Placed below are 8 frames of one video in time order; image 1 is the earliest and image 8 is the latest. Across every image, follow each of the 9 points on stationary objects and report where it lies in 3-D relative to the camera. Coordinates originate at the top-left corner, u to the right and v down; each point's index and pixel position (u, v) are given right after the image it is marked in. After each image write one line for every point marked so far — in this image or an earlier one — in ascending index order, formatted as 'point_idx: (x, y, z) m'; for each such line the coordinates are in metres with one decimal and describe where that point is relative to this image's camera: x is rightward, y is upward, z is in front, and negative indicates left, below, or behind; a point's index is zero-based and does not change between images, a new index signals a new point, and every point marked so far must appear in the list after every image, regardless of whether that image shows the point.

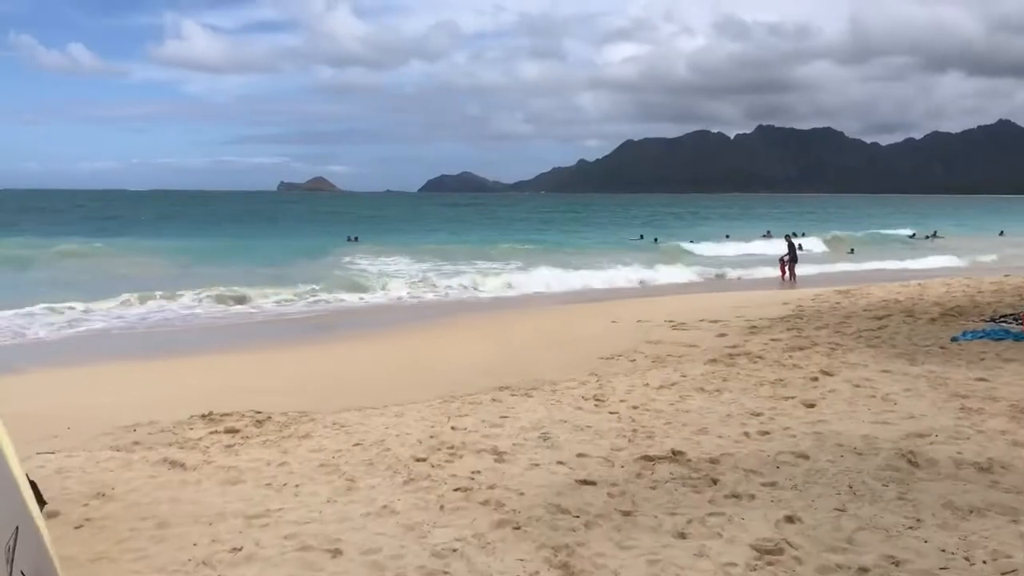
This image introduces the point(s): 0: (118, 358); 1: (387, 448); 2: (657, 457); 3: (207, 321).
0: (-4.5, -0.8, +8.6) m
1: (-0.8, -1.0, +4.5) m
2: (+0.8, -1.0, +4.2) m
3: (-4.5, -0.5, +11.1) m
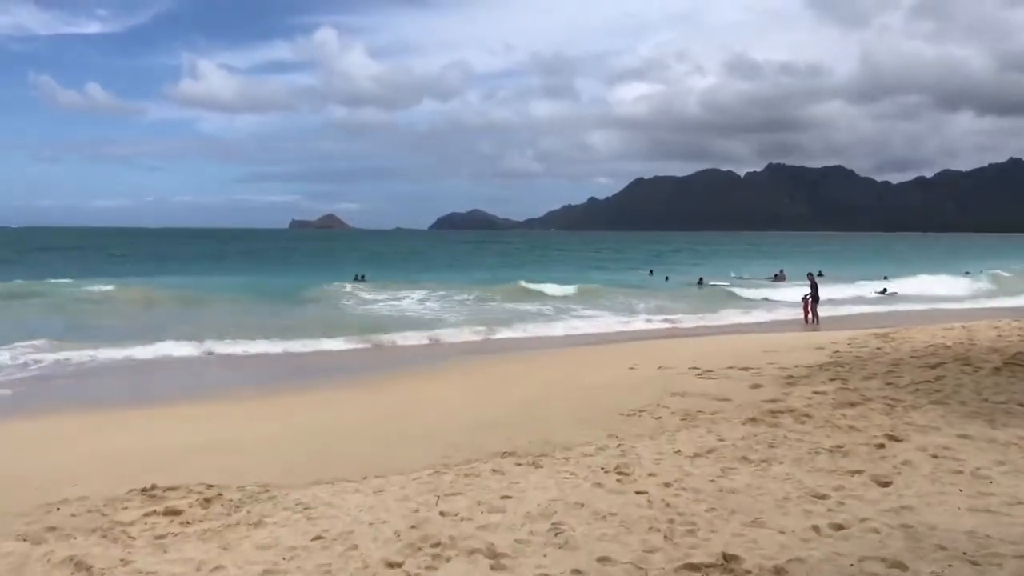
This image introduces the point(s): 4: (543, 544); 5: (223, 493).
0: (-4.5, -1.3, +7.7) m
1: (-0.7, -1.2, +3.5) m
2: (+0.8, -1.2, +3.2) m
3: (-4.4, -1.1, +10.2) m
4: (+0.1, -1.2, +3.5) m
5: (-1.8, -1.3, +4.6) m
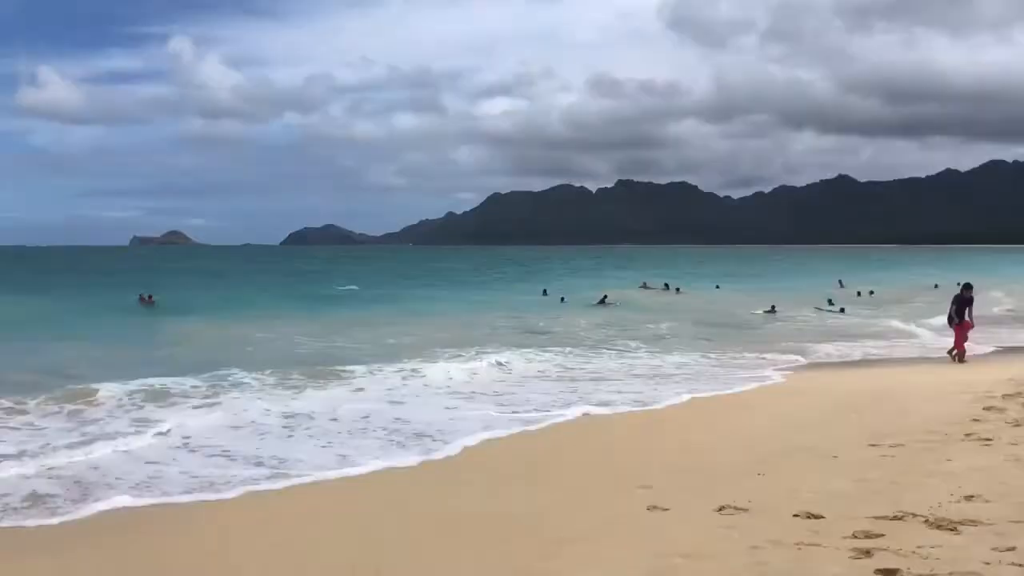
0: (-3.8, -1.9, +6.4) m
1: (+0.6, -1.7, +3.0) m
2: (+2.2, -1.6, +3.0) m
3: (-4.2, -1.8, +8.8) m
4: (+1.5, -1.7, +3.2) m
5: (-0.6, -1.8, +3.9) m
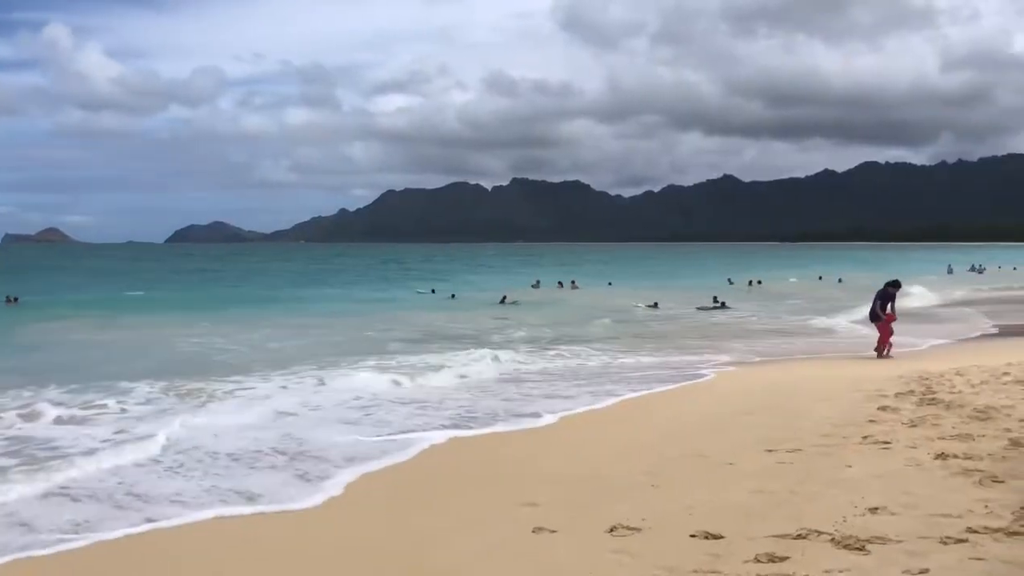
0: (-4.8, -1.9, +4.8) m
1: (+0.1, -1.7, +2.1) m
2: (+1.7, -1.6, +2.3) m
3: (-5.5, -1.8, +7.2) m
4: (+0.9, -1.6, +2.4) m
5: (-1.3, -1.8, +2.8) m
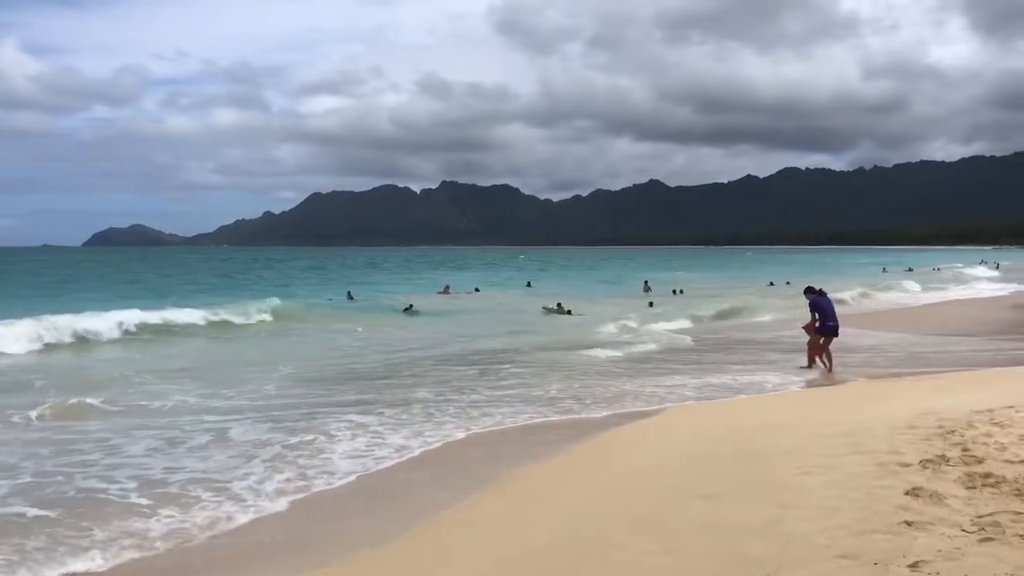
0: (-5.7, -2.1, +0.8) m
1: (-0.7, -1.8, -1.5) m
2: (+0.9, -1.7, -1.1) m
3: (-6.7, -1.9, +3.1) m
4: (+0.1, -1.7, -1.1) m
5: (-2.1, -1.9, -0.9) m
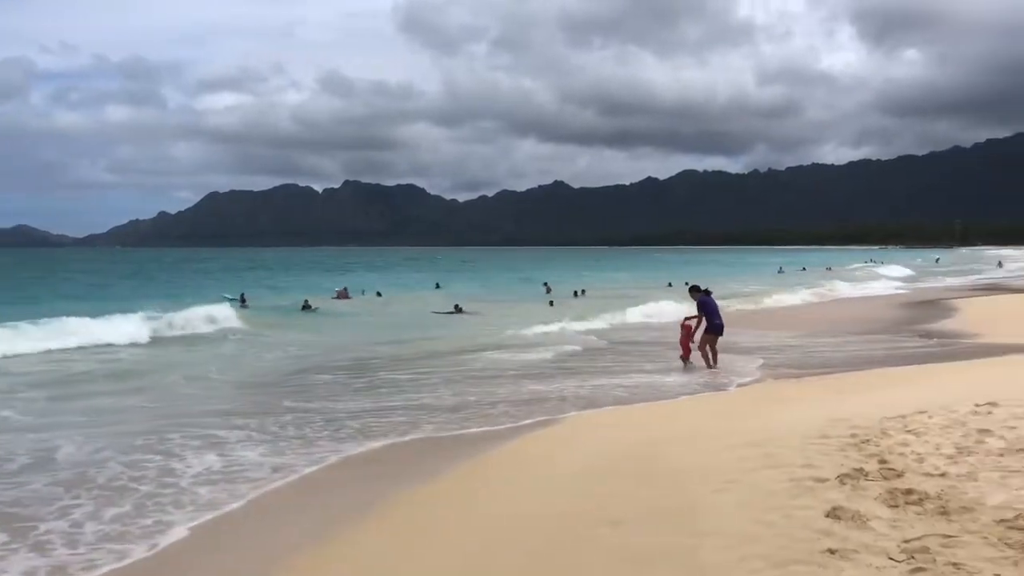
0: (-5.9, -2.1, -0.8) m
1: (-0.6, -1.8, -2.4) m
2: (+0.9, -1.7, -1.9) m
3: (-7.1, -2.0, +1.4) m
4: (+0.2, -1.8, -2.0) m
5: (-2.0, -1.9, -2.0) m
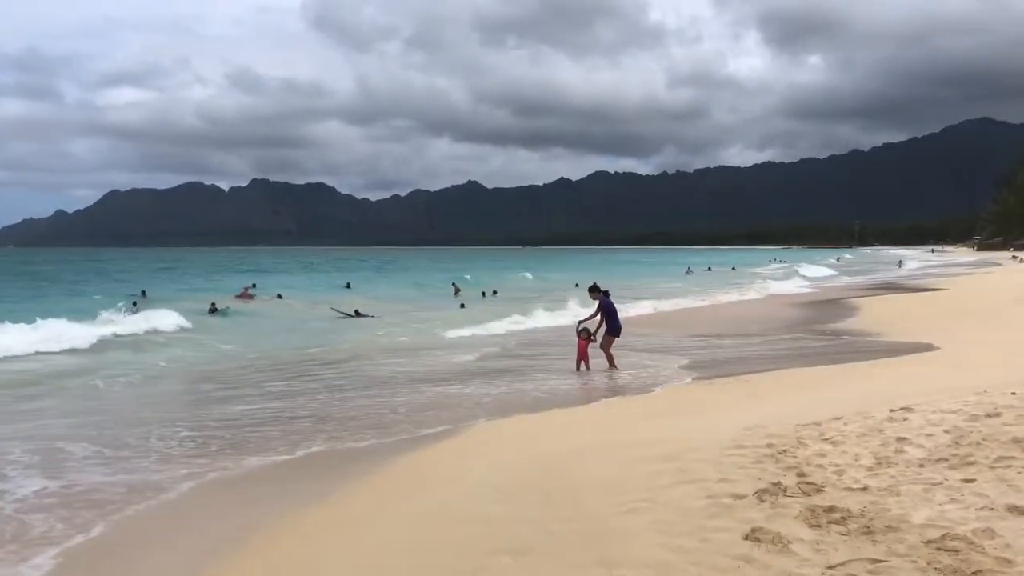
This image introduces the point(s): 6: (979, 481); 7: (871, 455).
0: (-5.9, -2.2, -2.1) m
1: (-0.4, -1.8, -3.1) m
2: (+1.0, -1.7, -2.4) m
3: (-7.4, -2.1, -0.1) m
4: (+0.3, -1.8, -2.6) m
5: (-1.9, -2.0, -2.9) m
6: (+3.1, -1.3, +4.9) m
7: (+2.7, -1.3, +5.7) m
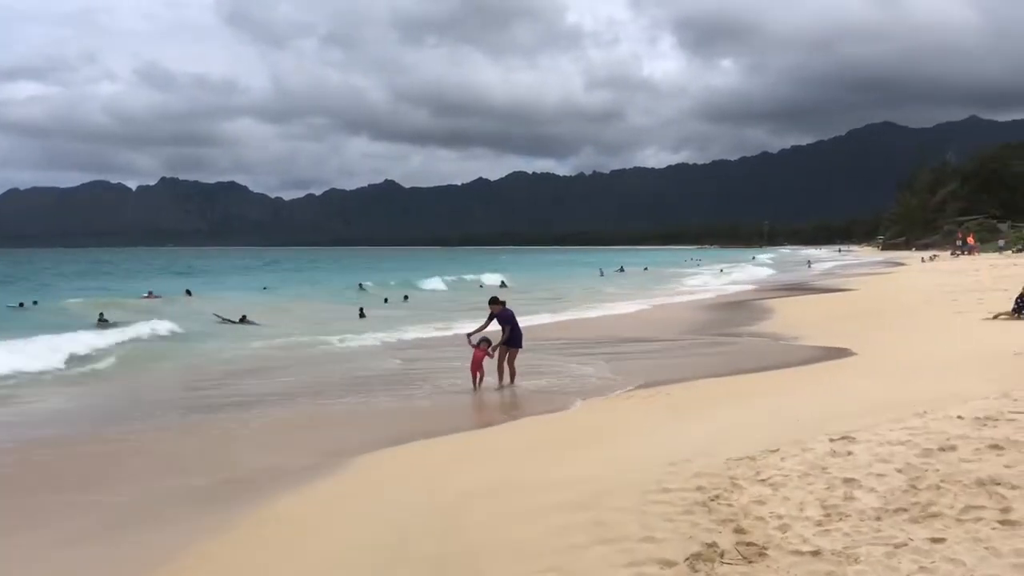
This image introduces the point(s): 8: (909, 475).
0: (-5.8, -2.4, -3.8) m
1: (-0.2, -2.0, -4.3) m
2: (+1.1, -1.9, -3.4) m
3: (-7.5, -2.3, -2.0) m
4: (+0.4, -1.9, -3.7) m
5: (-1.7, -2.1, -4.2) m
6: (+2.4, -1.4, +4.1) m
7: (+2.0, -1.4, +4.8) m
8: (+2.7, -1.3, +5.0) m
